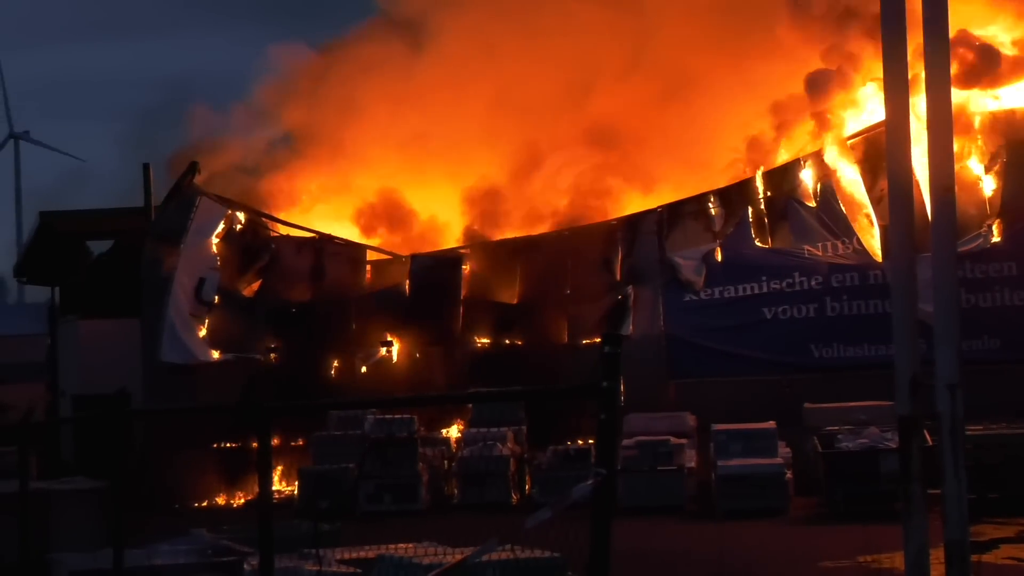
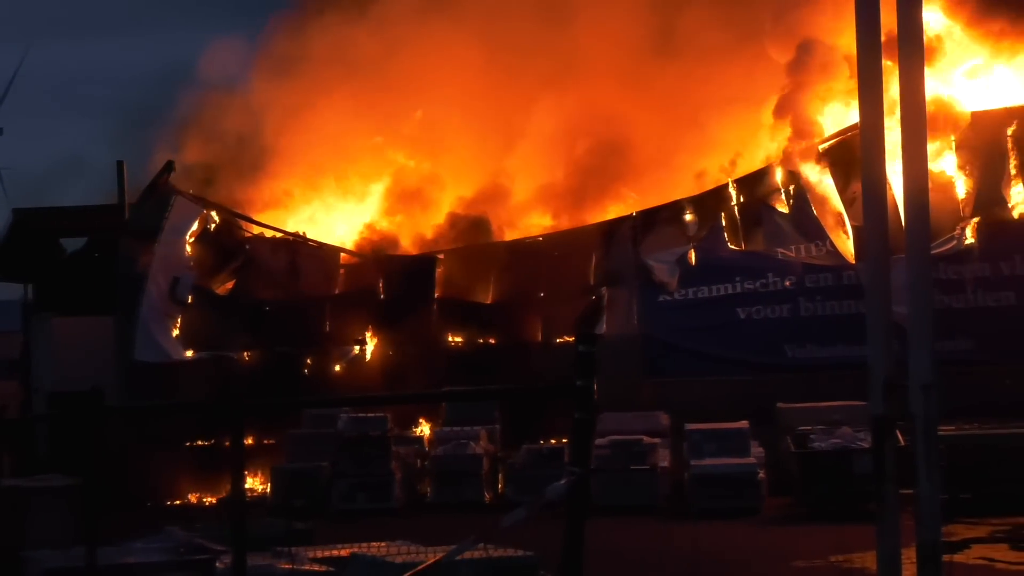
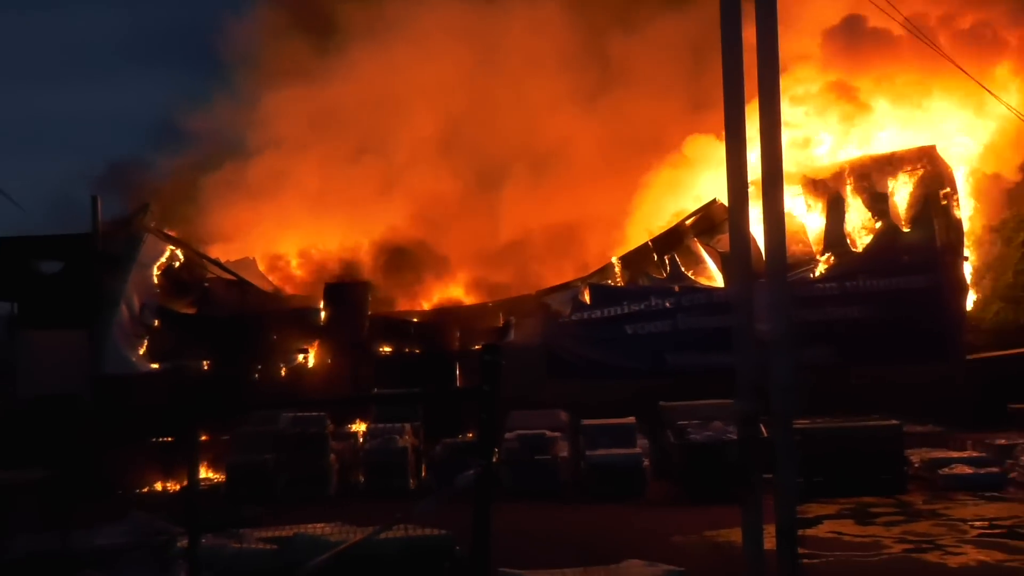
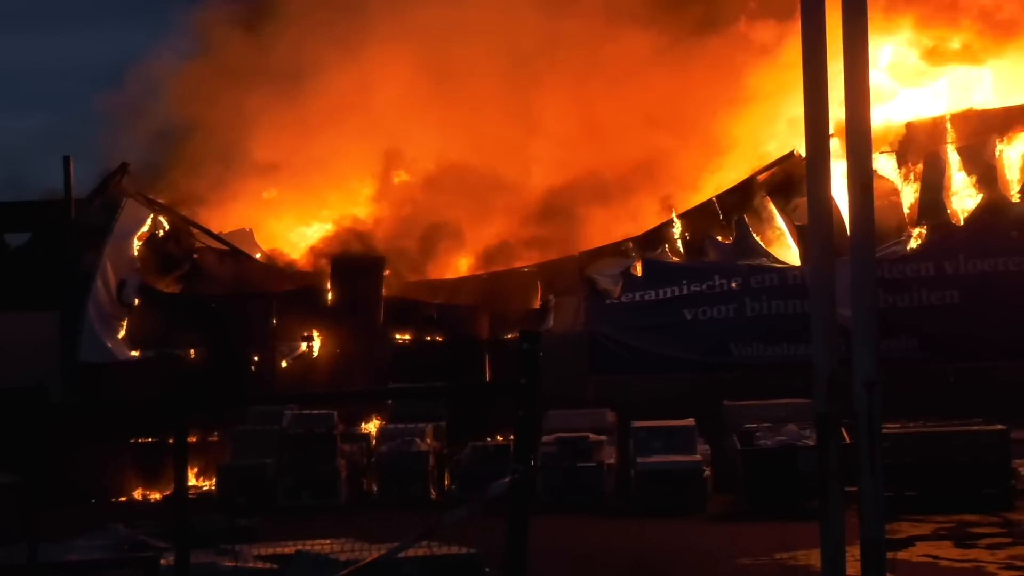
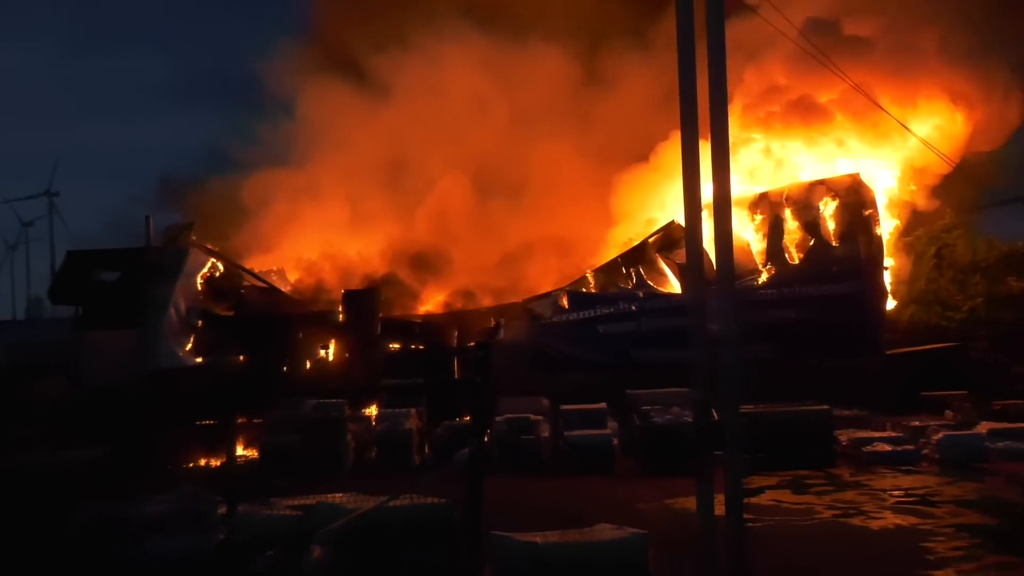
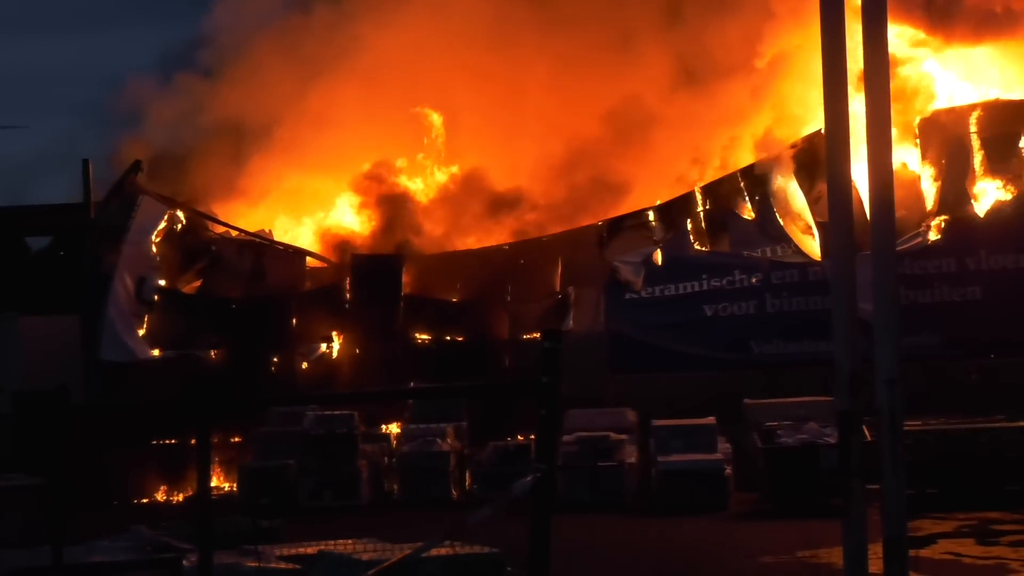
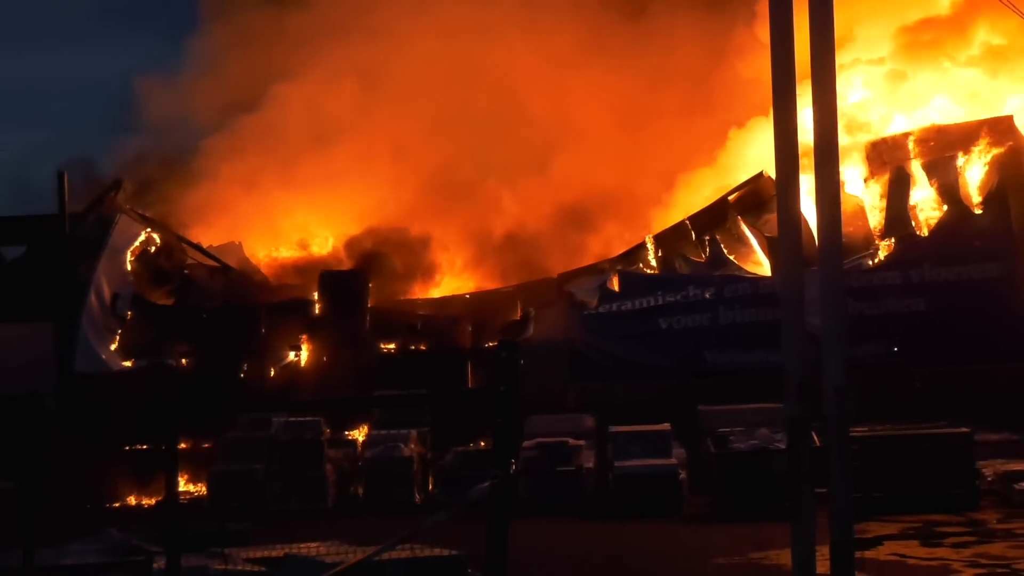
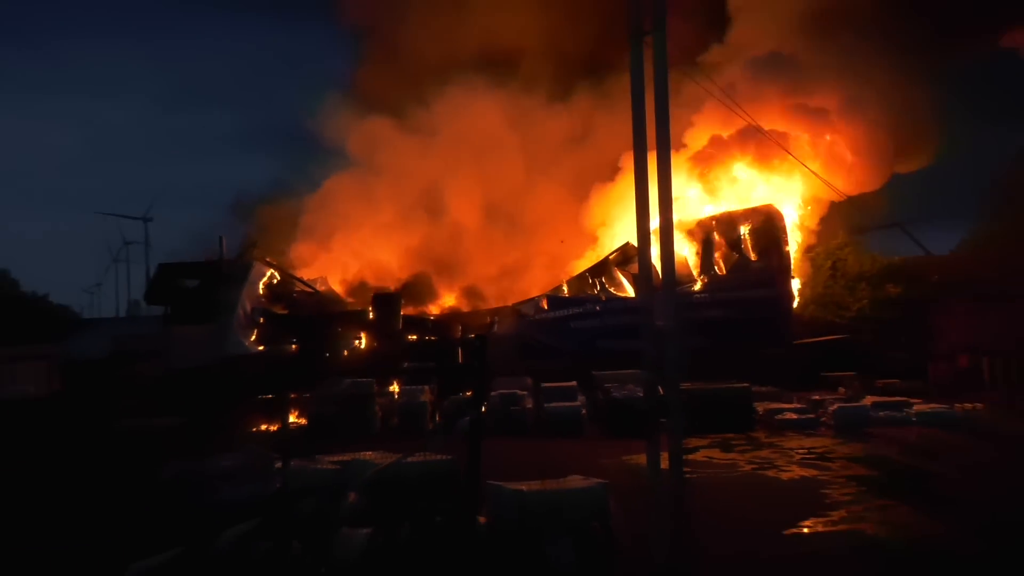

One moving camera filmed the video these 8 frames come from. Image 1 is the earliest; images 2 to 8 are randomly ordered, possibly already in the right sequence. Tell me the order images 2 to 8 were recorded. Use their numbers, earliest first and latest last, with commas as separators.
2, 6, 4, 7, 3, 5, 8
